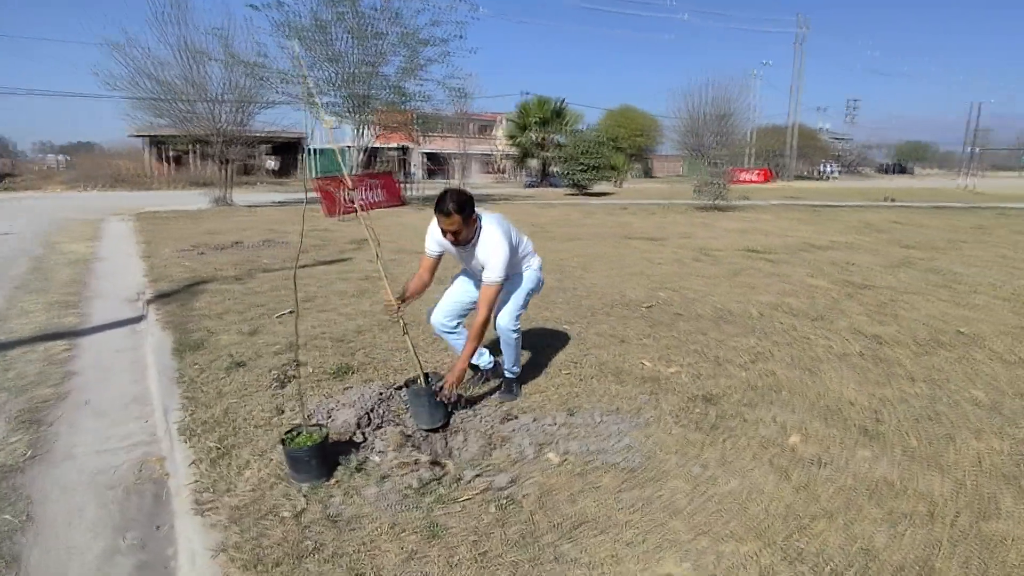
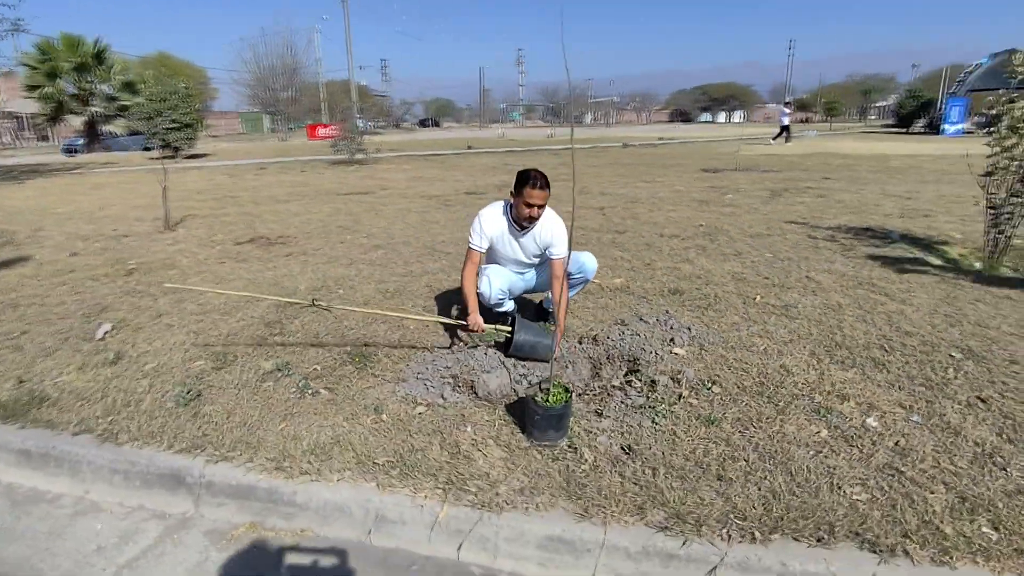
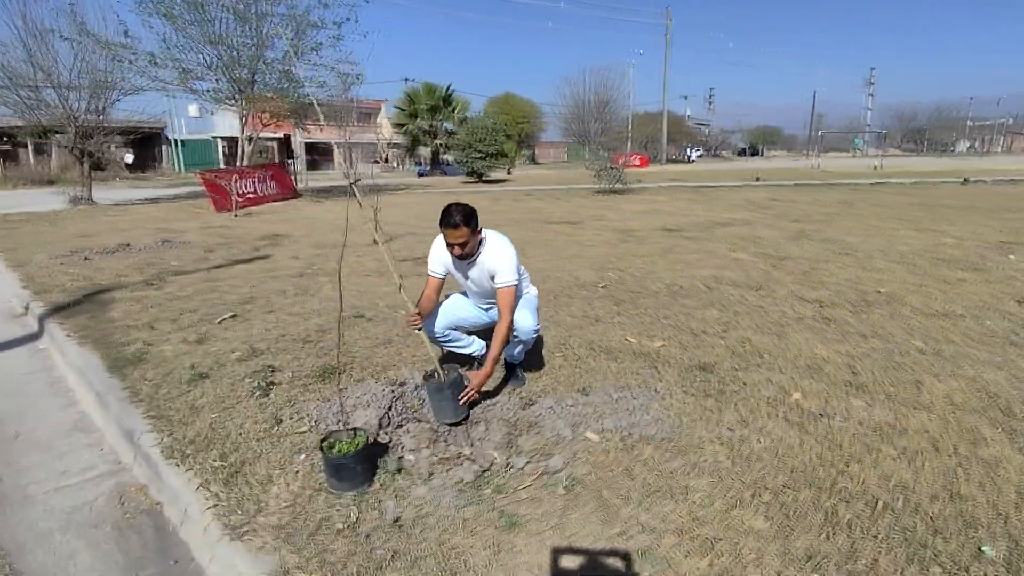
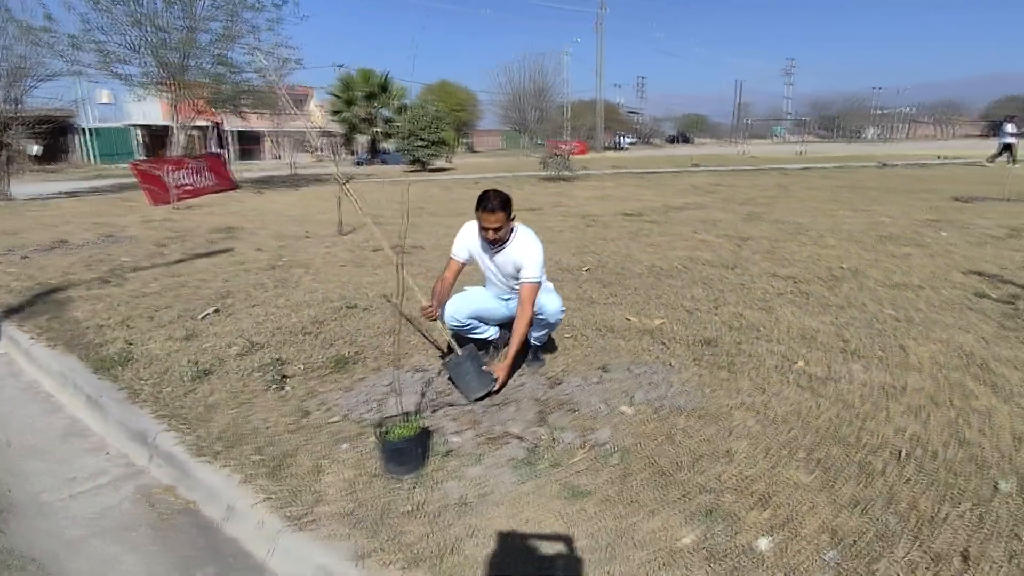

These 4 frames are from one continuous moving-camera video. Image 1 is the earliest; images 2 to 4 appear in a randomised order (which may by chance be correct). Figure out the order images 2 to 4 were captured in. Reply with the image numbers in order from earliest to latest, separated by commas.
3, 4, 2
